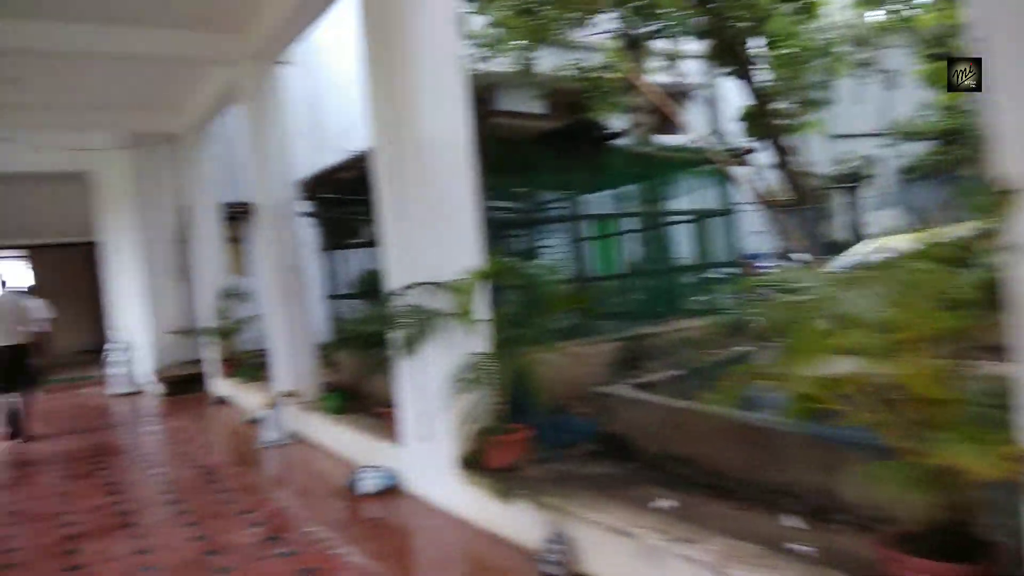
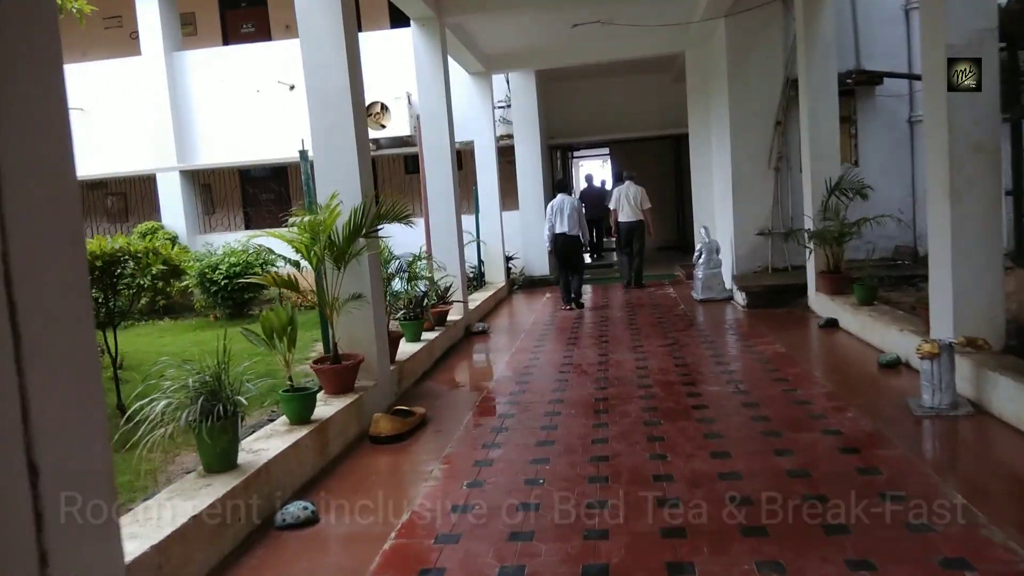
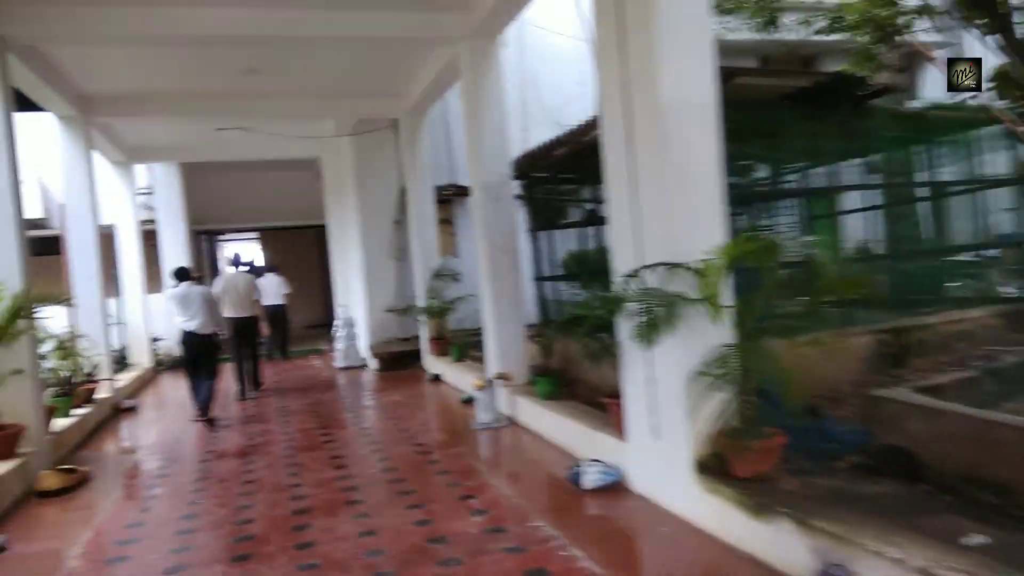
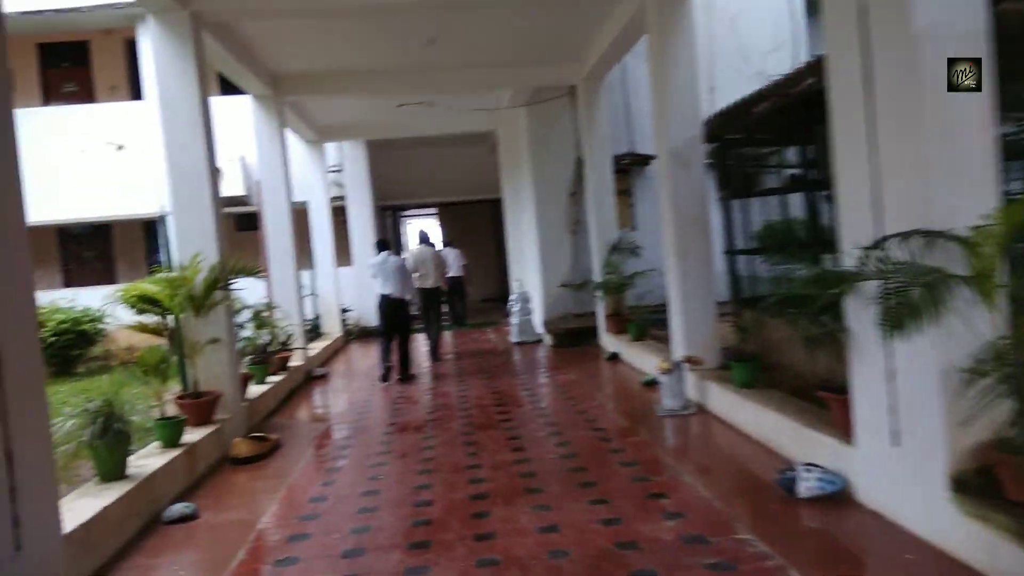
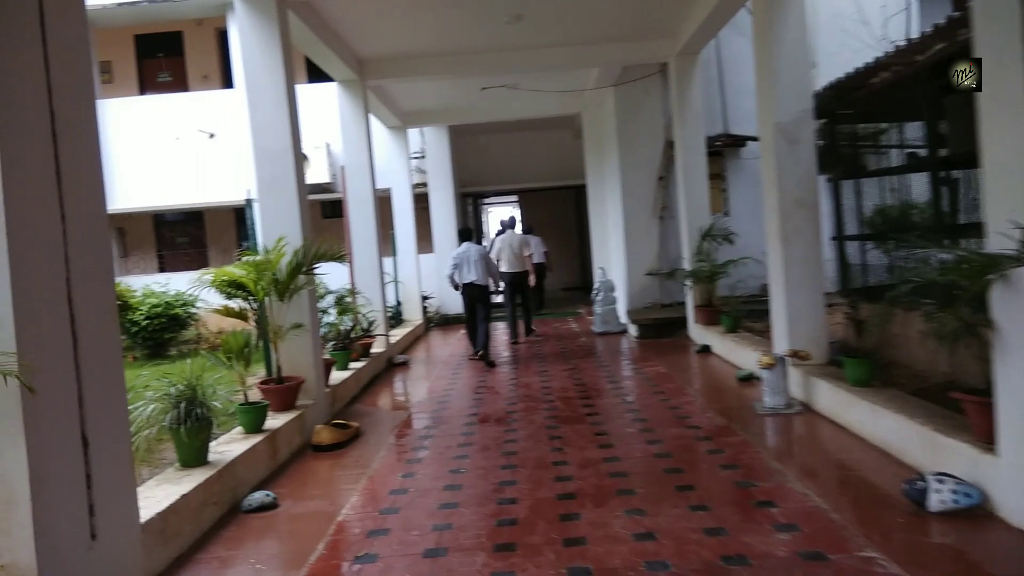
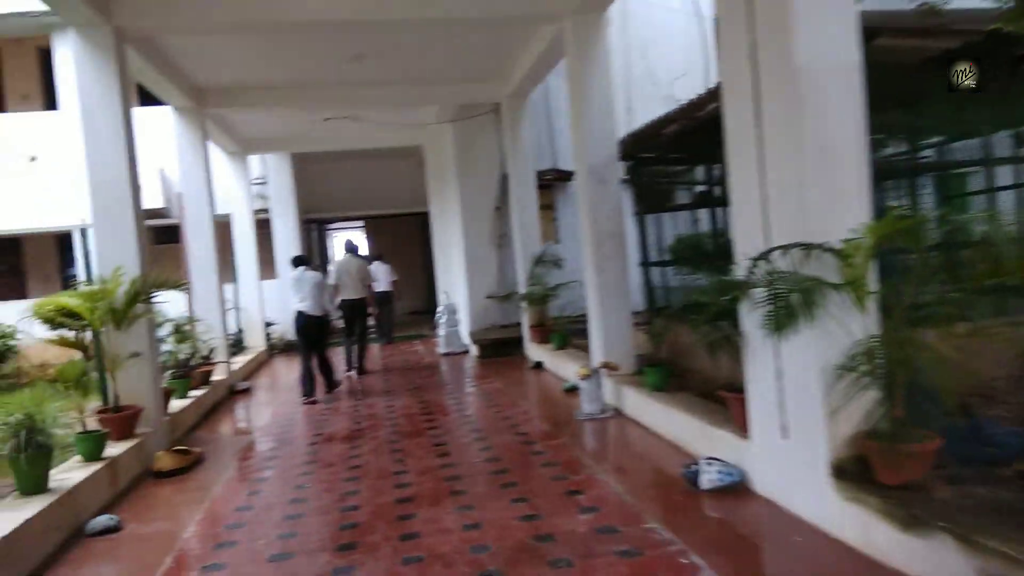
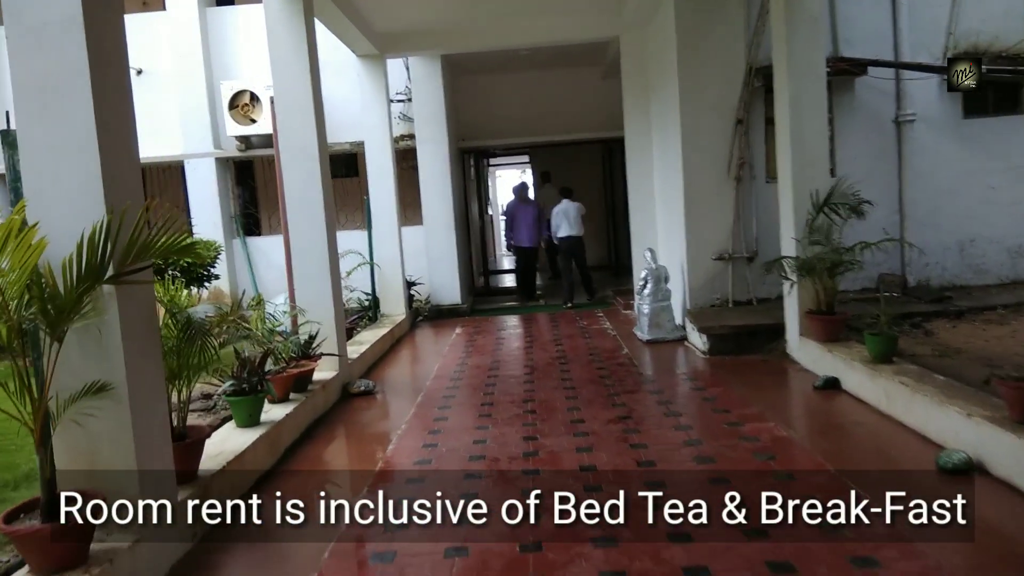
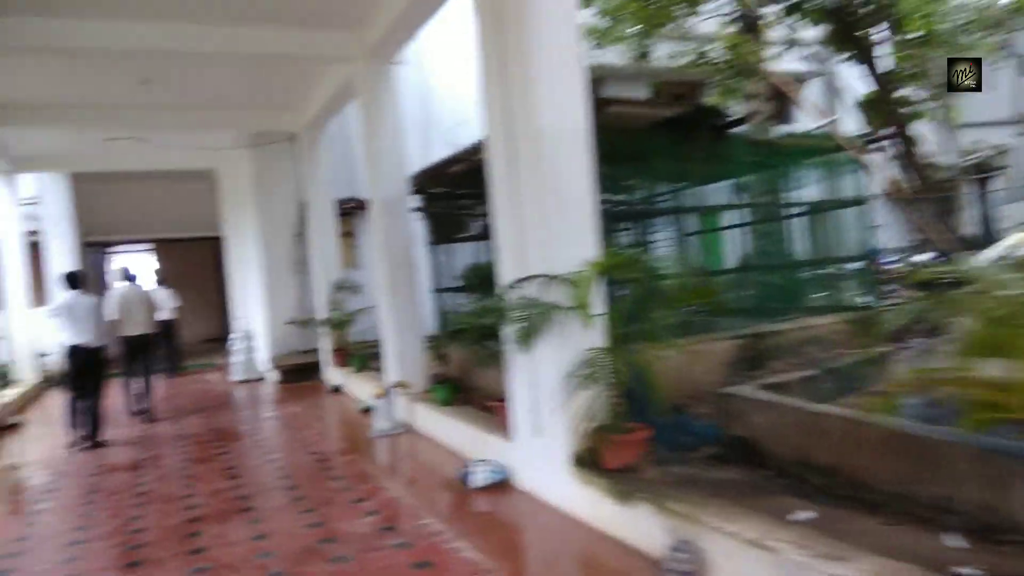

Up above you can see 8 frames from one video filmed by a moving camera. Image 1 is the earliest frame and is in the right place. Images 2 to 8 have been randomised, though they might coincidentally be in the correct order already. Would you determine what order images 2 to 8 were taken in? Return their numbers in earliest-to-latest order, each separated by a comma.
8, 3, 6, 4, 5, 2, 7
